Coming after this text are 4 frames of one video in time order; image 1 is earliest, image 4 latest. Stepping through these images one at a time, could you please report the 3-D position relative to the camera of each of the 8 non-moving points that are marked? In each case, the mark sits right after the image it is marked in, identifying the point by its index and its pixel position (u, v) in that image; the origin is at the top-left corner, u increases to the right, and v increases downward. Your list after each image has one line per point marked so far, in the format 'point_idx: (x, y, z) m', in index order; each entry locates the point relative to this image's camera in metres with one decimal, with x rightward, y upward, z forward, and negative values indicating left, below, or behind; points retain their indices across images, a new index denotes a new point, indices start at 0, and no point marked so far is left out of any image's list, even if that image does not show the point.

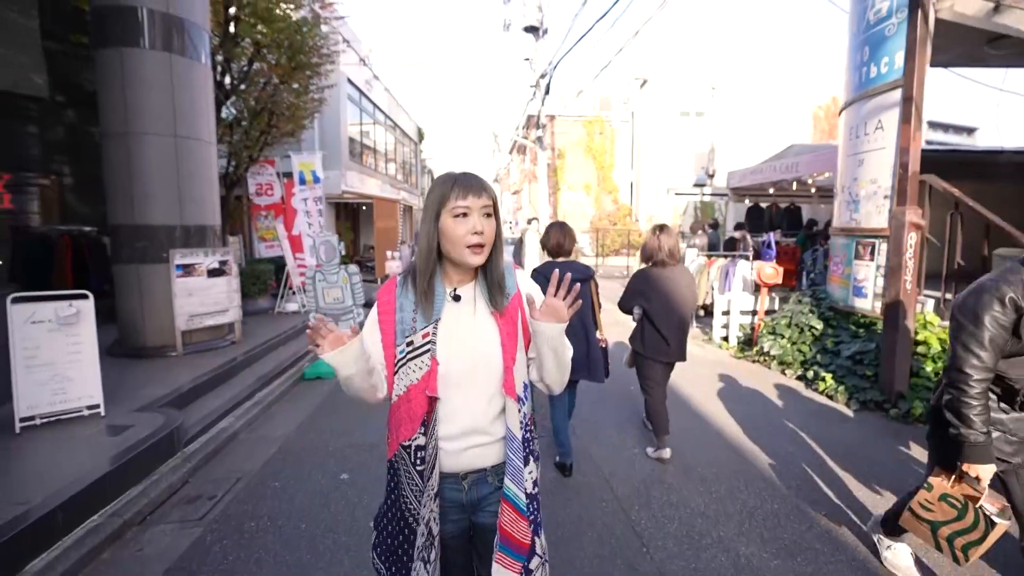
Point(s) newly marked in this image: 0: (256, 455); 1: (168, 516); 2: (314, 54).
0: (-2.4, -1.5, +4.7) m
1: (-2.6, -1.7, +3.8) m
2: (-4.3, +5.2, +11.1) m
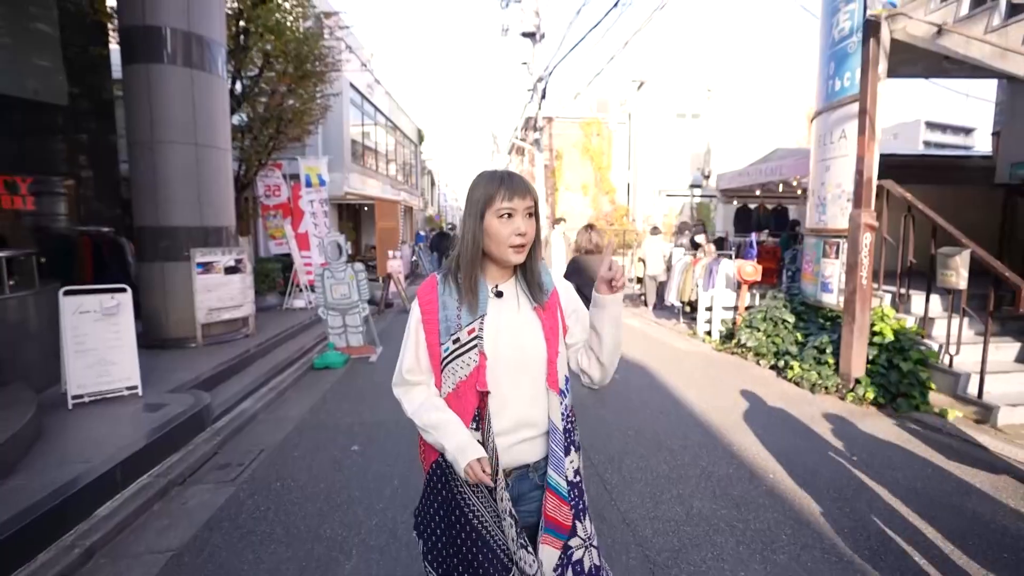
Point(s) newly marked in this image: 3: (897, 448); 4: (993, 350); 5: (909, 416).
0: (-2.5, -1.5, +5.3) m
1: (-2.6, -1.6, +4.3) m
2: (-4.4, +5.2, +11.6) m
3: (+3.7, -1.5, +4.8) m
4: (+5.5, -0.7, +5.8) m
5: (+4.4, -1.4, +5.6) m
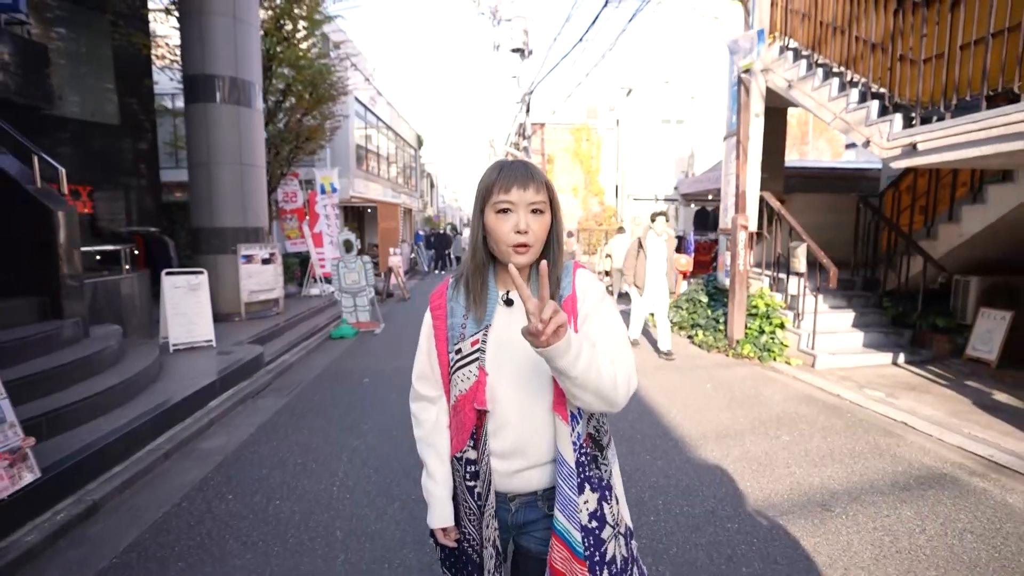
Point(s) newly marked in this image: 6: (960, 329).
0: (-3.0, -1.3, +7.4) m
1: (-3.2, -1.4, +6.5) m
2: (-4.9, +5.5, +13.8) m
3: (+3.2, -1.3, +7.0) m
4: (+5.0, -0.5, +7.9) m
5: (+3.9, -1.2, +7.7) m
6: (+6.3, -0.6, +7.2) m
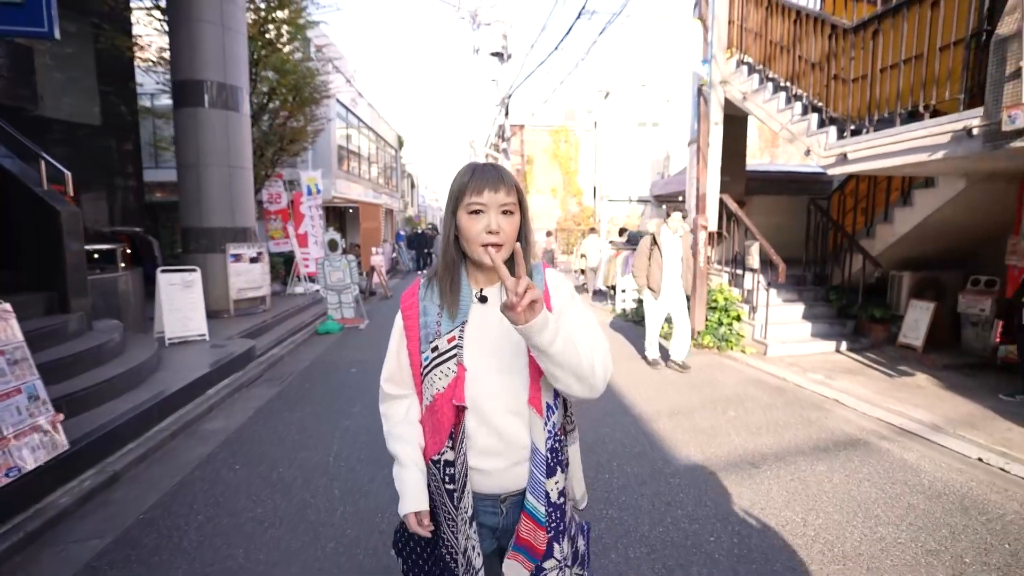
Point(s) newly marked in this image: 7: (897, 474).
0: (-3.3, -1.2, +7.9) m
1: (-3.5, -1.3, +6.9) m
2: (-5.5, +5.5, +14.1) m
3: (+2.8, -1.2, +7.6) m
4: (+4.6, -0.4, +8.6) m
5: (+3.5, -1.1, +8.4) m
6: (+6.0, -0.5, +8.0) m
7: (+3.0, -1.4, +3.9) m
